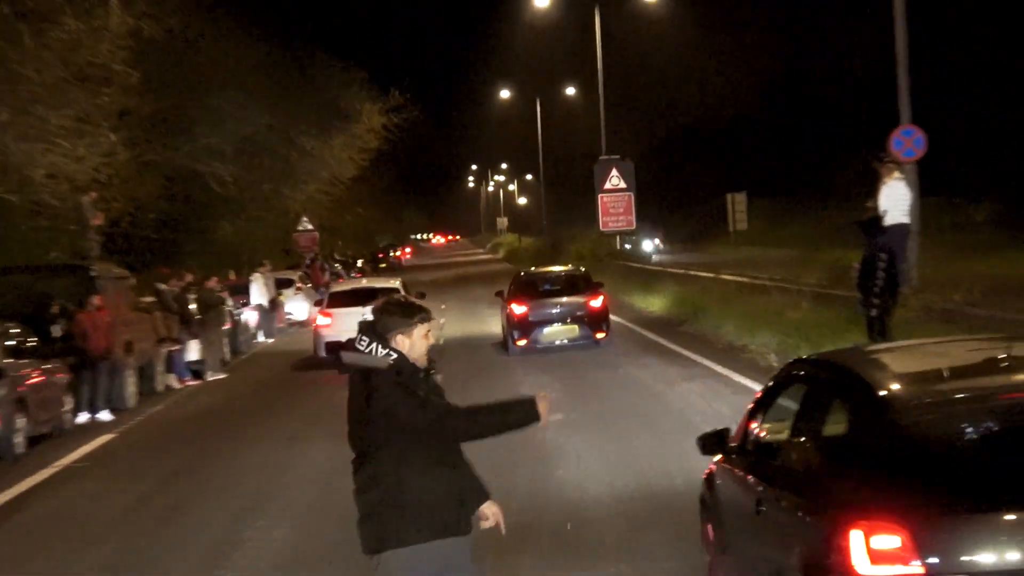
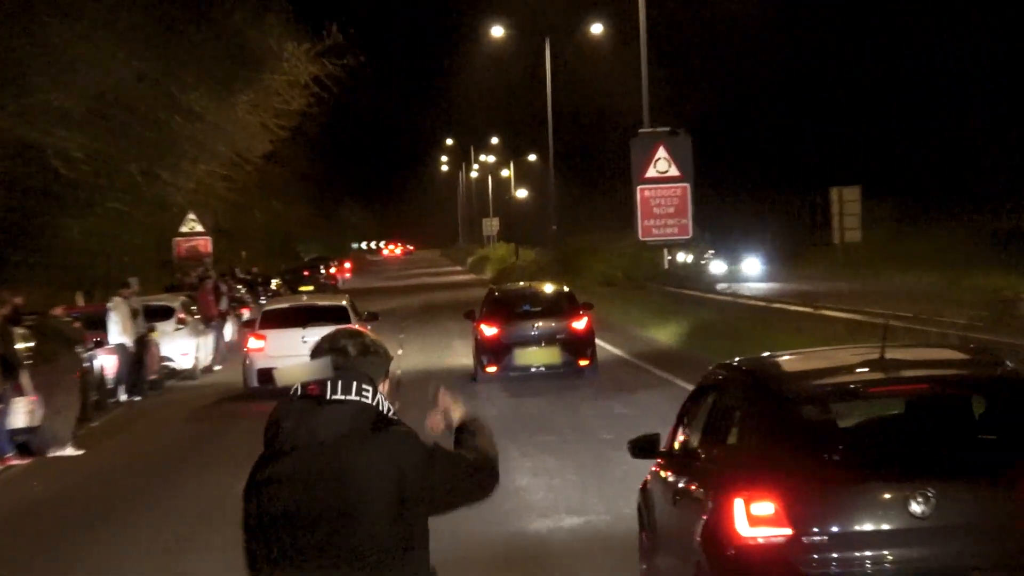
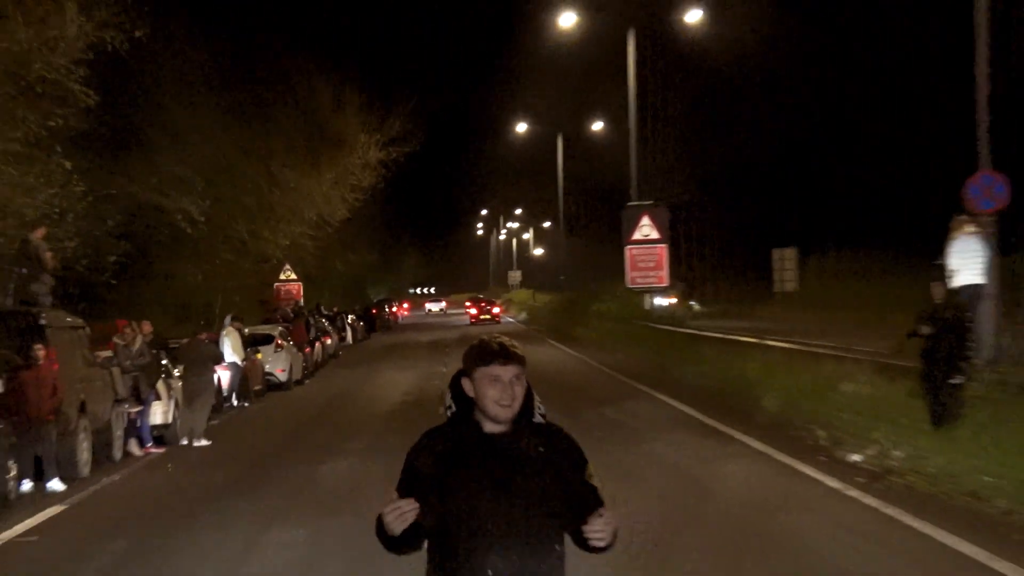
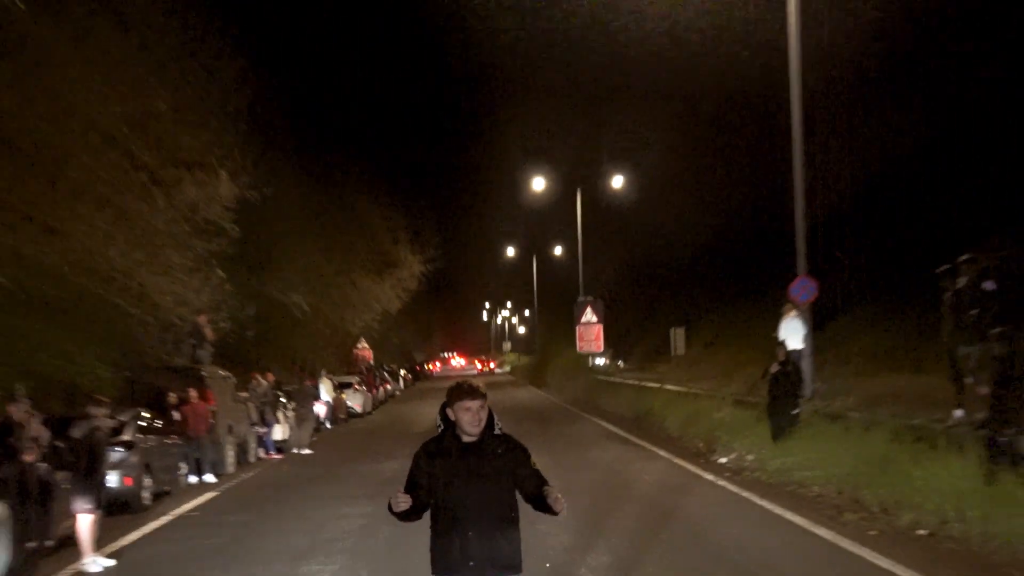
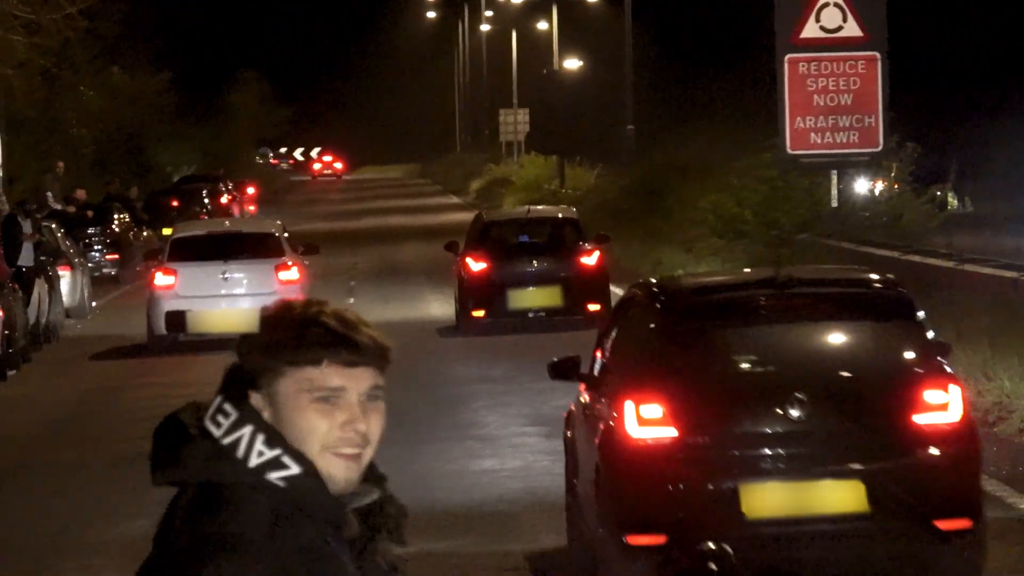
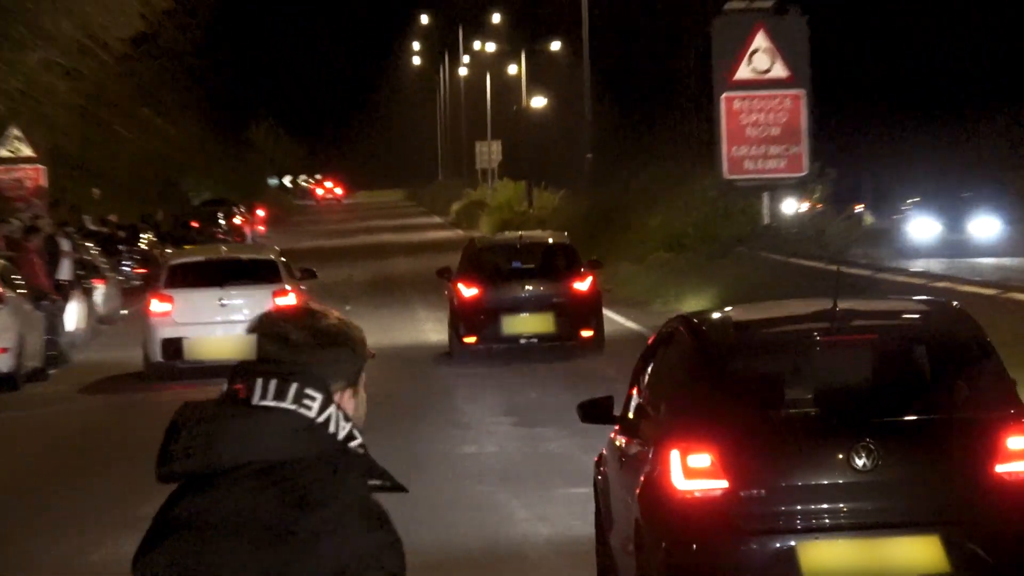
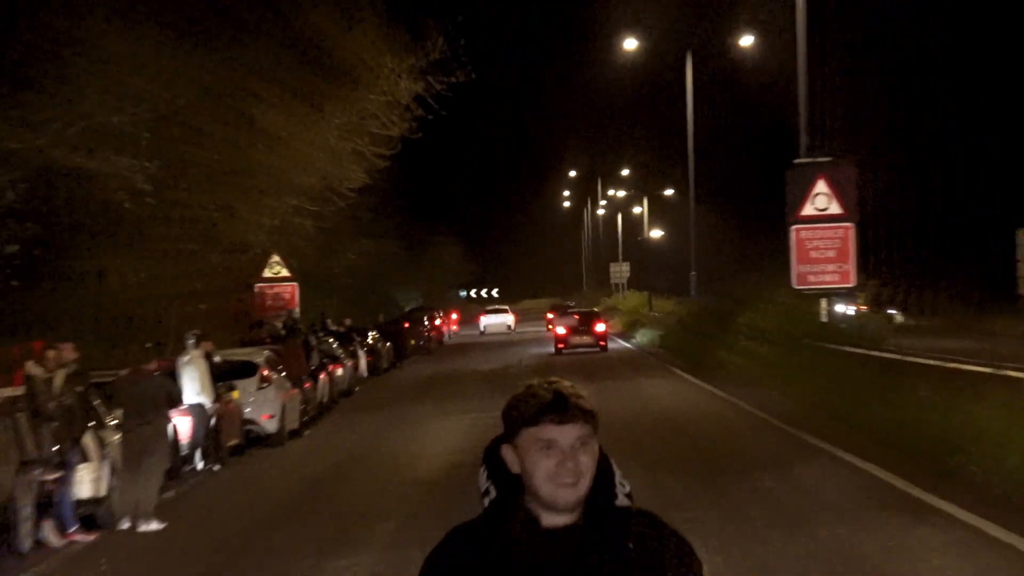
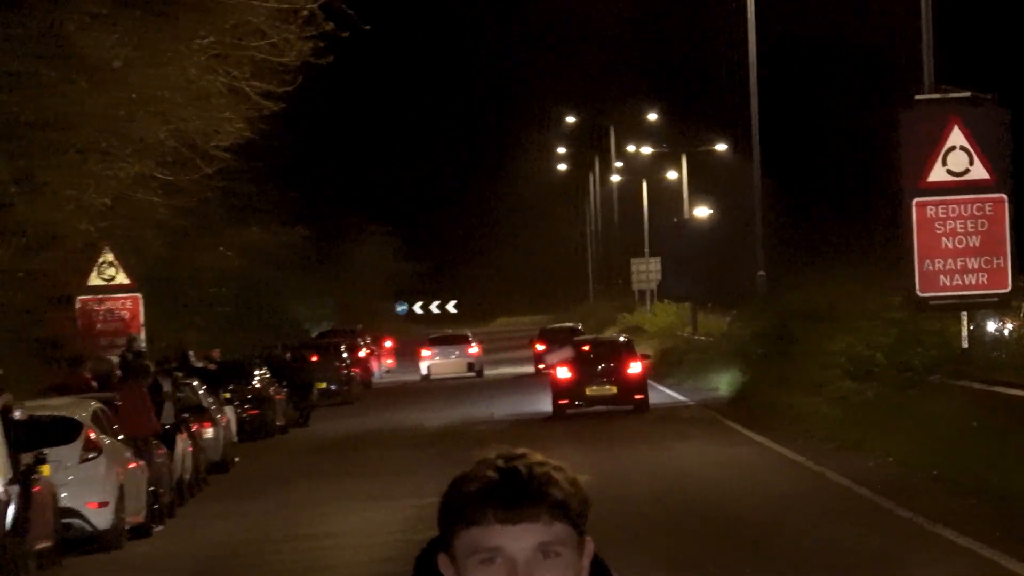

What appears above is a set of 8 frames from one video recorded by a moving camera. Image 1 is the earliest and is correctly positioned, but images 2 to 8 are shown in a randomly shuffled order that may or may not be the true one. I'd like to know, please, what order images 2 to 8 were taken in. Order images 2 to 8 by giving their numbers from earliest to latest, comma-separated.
2, 6, 5, 8, 7, 3, 4
